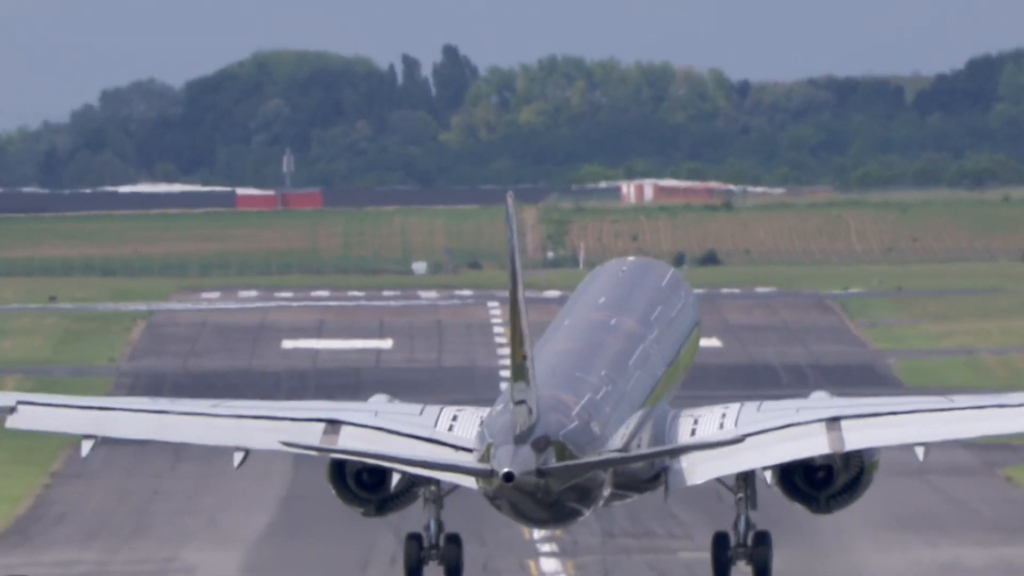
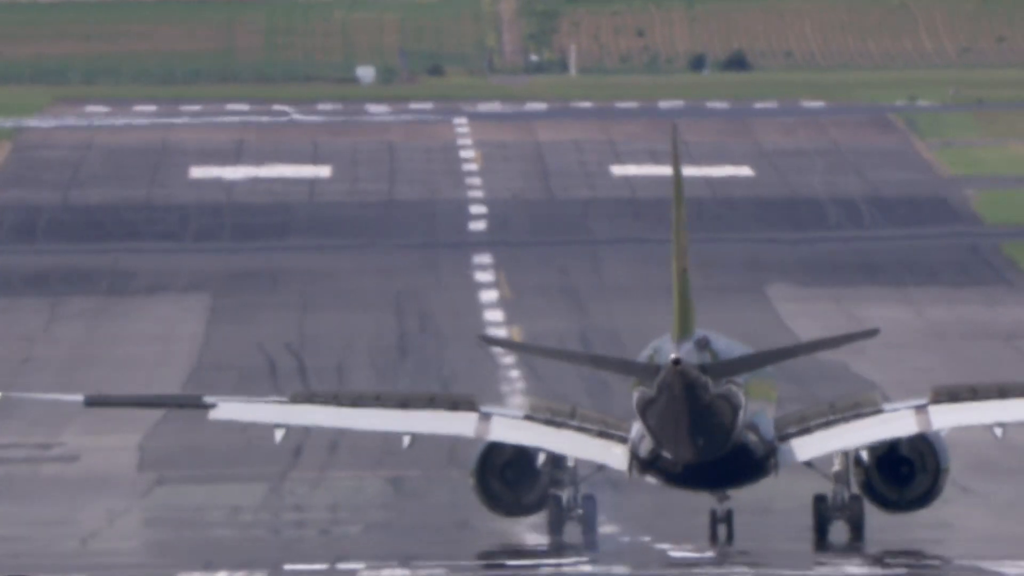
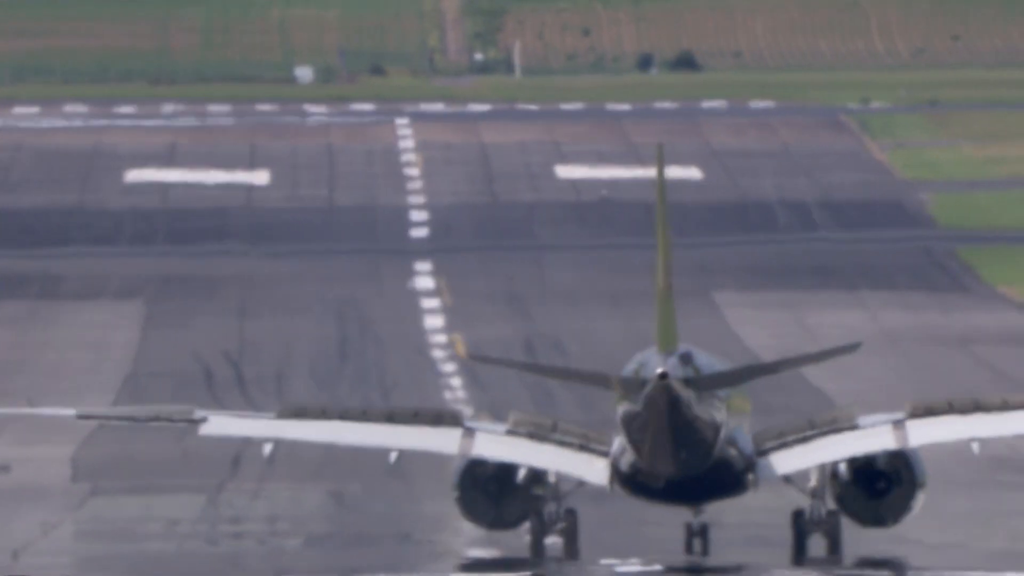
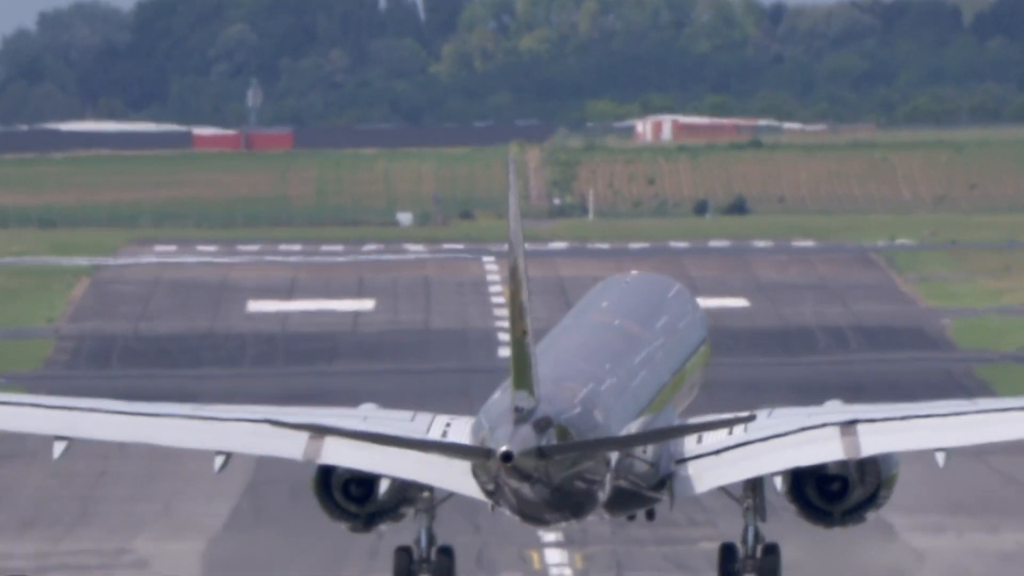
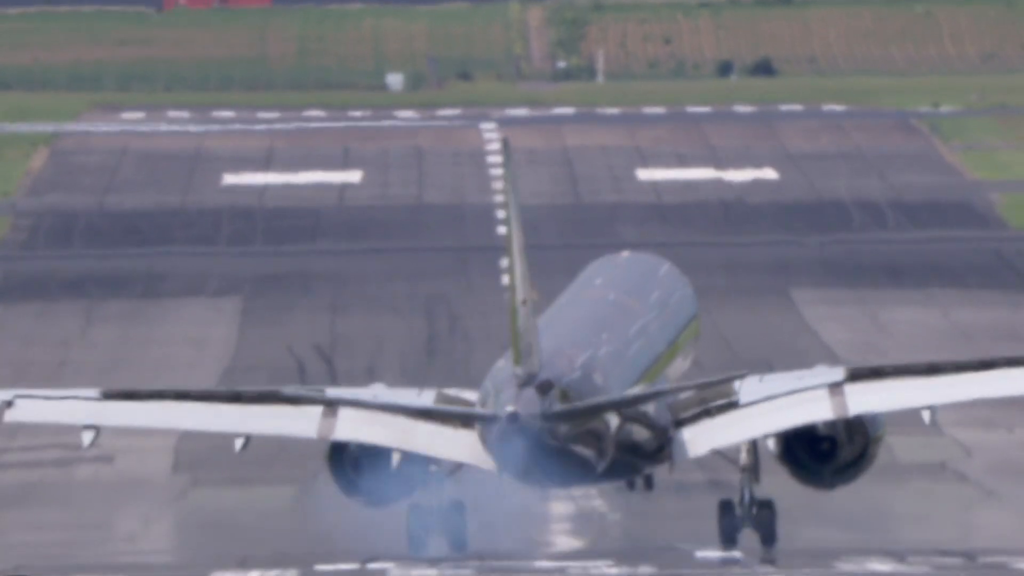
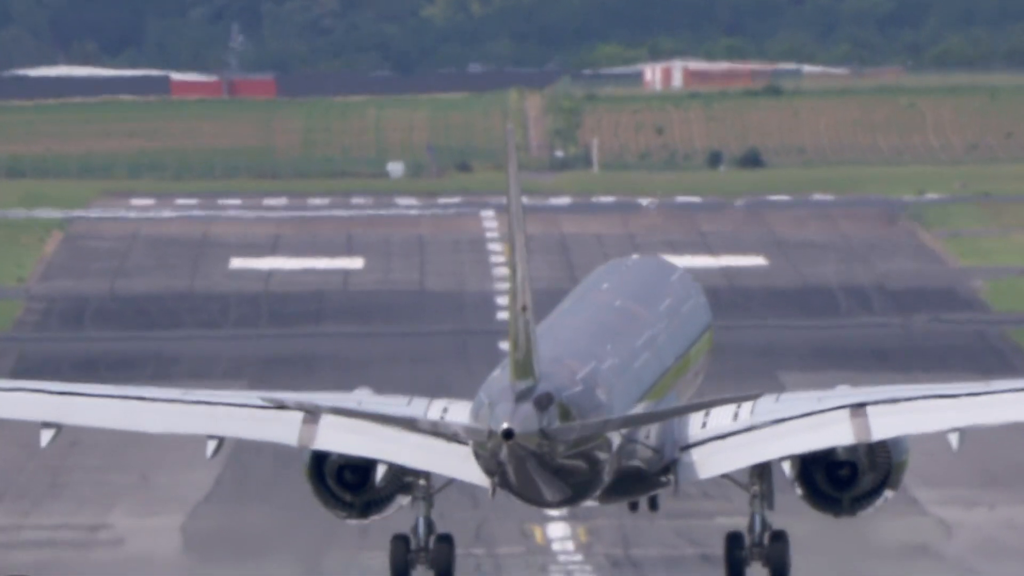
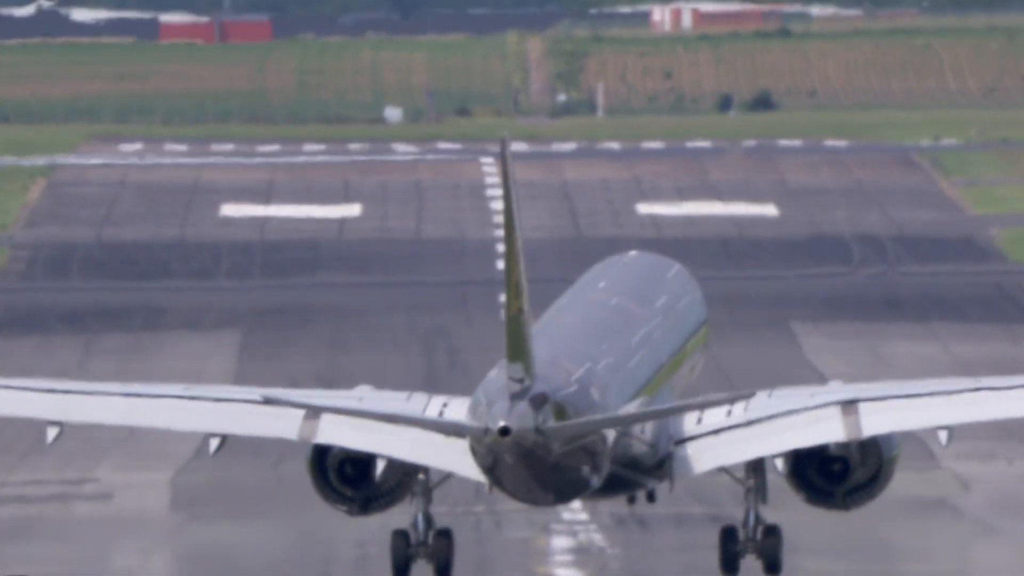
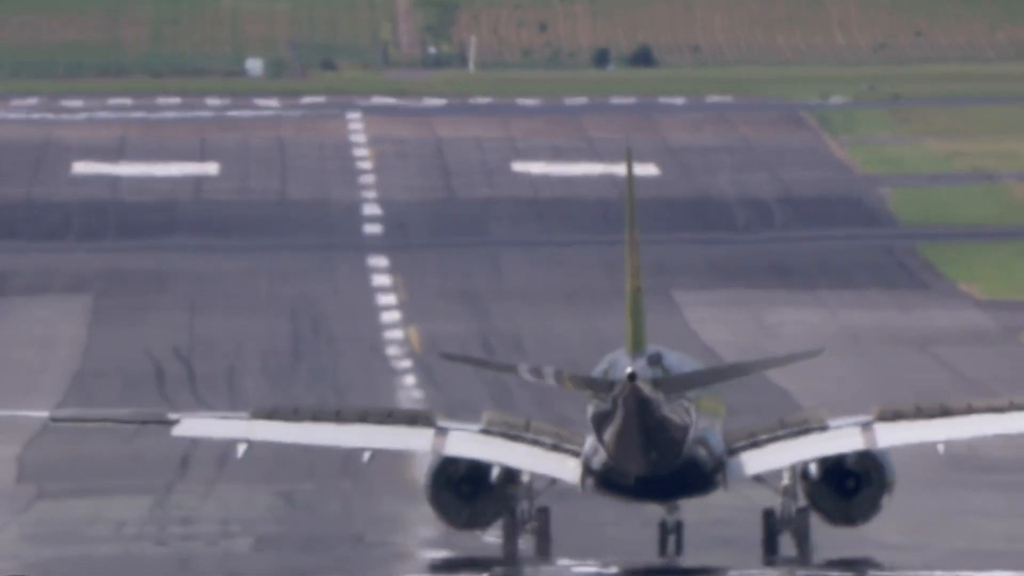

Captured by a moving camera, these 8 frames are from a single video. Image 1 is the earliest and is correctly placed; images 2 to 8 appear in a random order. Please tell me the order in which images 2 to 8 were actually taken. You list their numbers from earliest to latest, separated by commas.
4, 6, 7, 5, 2, 3, 8
